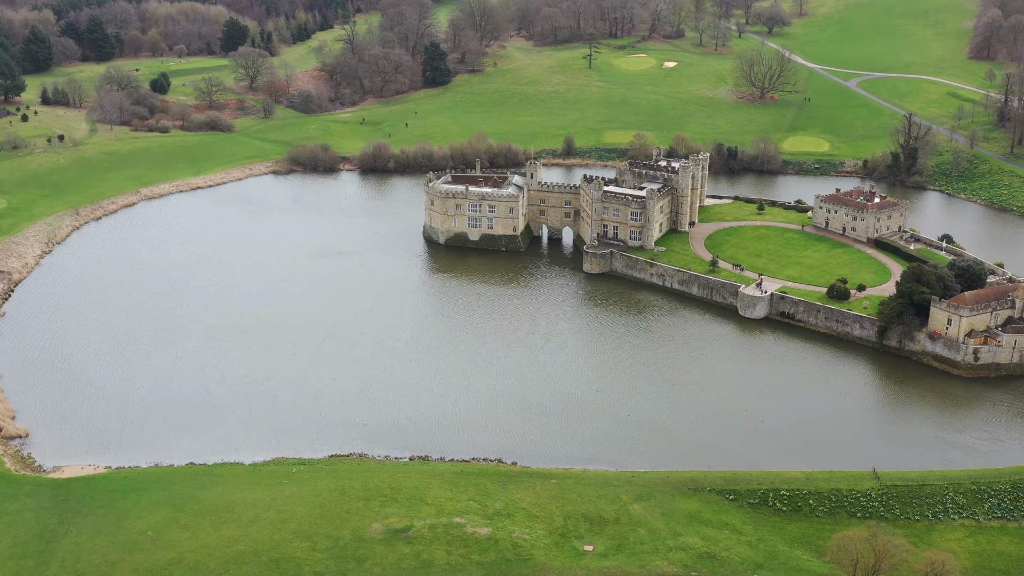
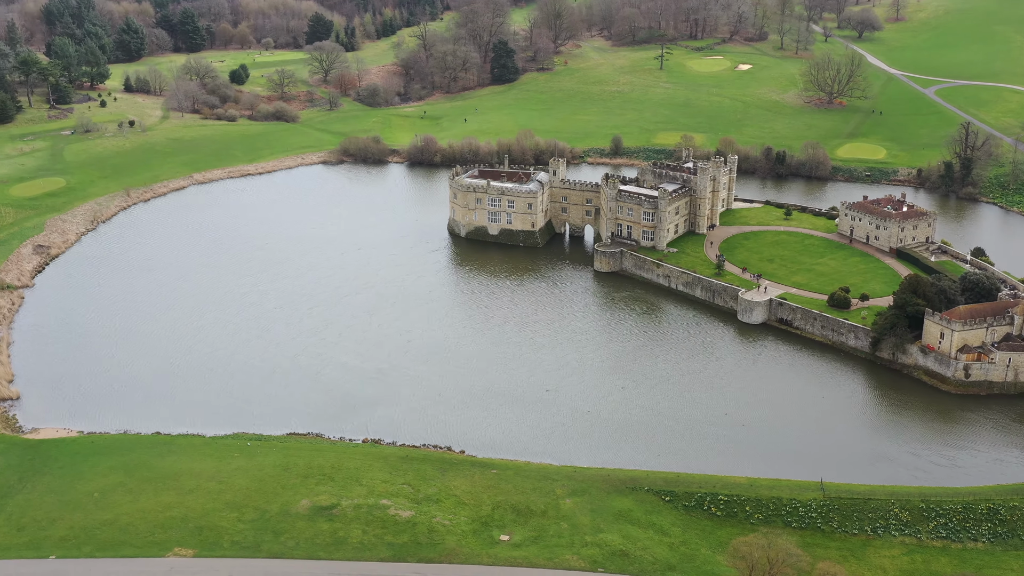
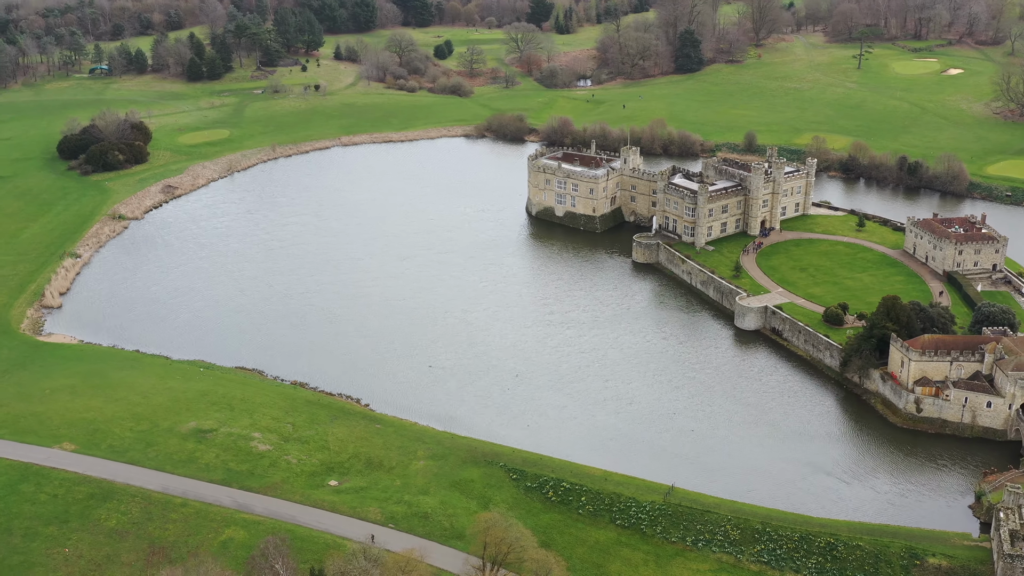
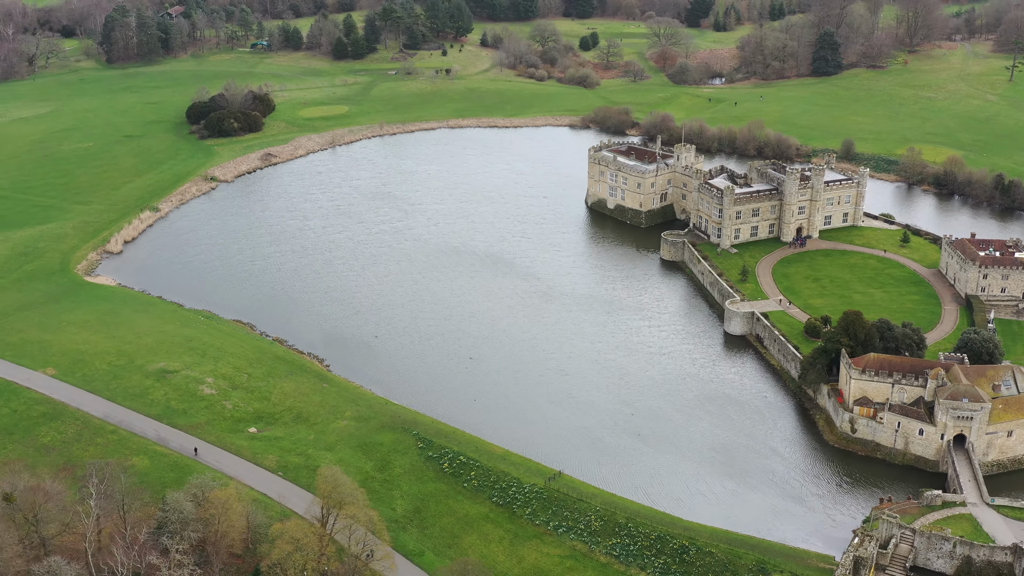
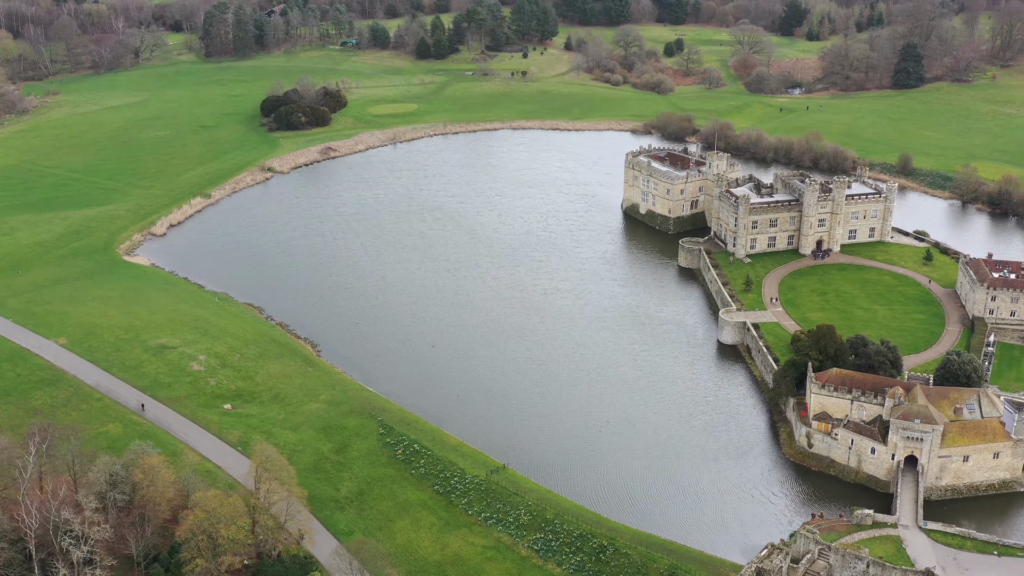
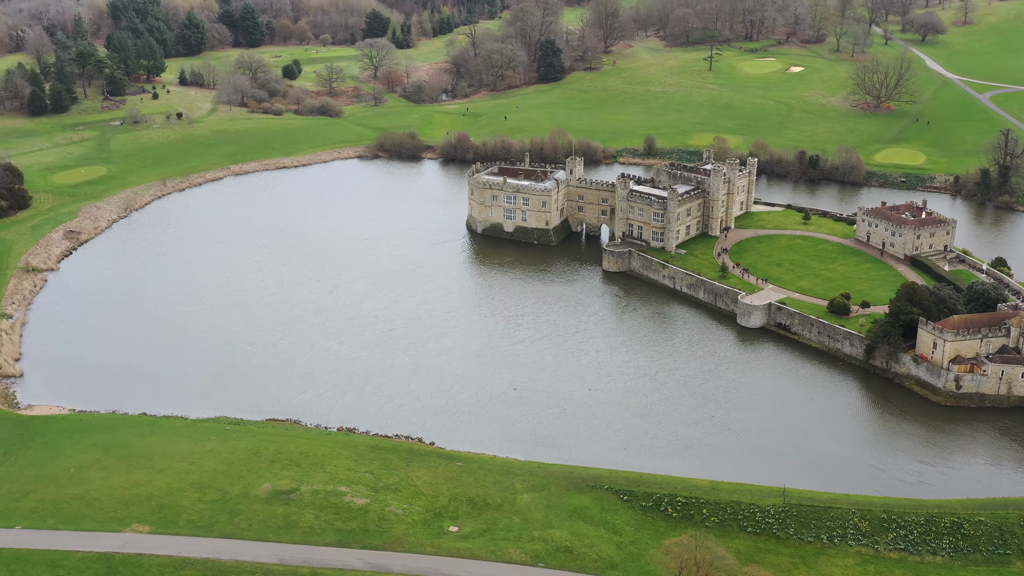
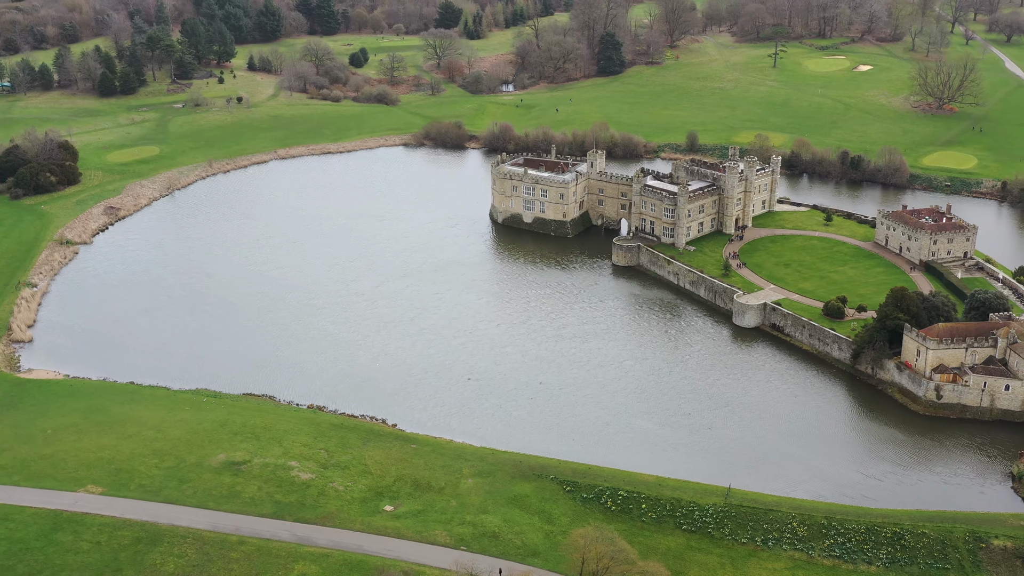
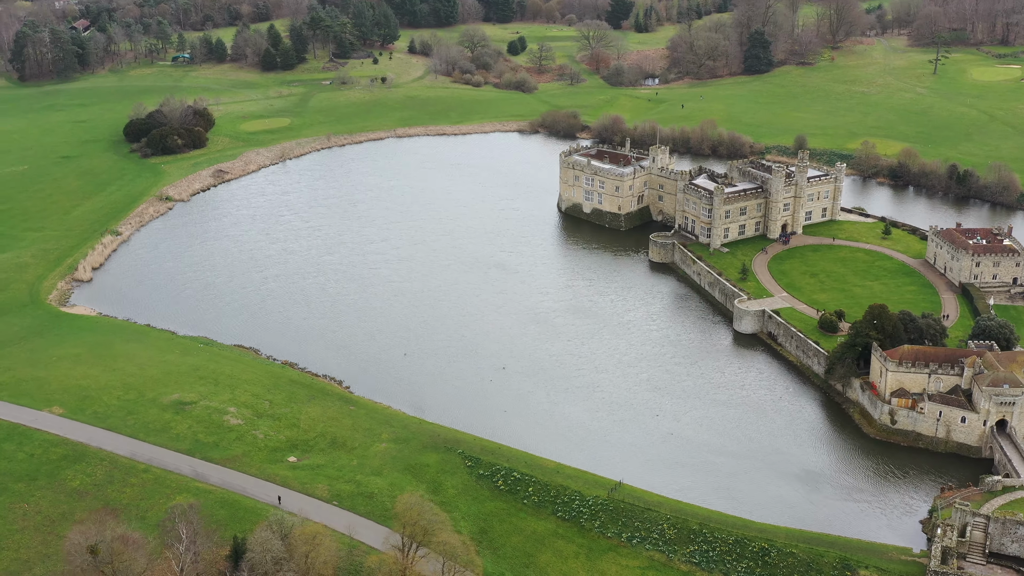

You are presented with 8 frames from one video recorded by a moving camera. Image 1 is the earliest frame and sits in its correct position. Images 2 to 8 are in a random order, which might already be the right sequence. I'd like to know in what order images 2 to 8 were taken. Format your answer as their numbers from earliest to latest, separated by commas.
2, 6, 7, 3, 8, 4, 5
